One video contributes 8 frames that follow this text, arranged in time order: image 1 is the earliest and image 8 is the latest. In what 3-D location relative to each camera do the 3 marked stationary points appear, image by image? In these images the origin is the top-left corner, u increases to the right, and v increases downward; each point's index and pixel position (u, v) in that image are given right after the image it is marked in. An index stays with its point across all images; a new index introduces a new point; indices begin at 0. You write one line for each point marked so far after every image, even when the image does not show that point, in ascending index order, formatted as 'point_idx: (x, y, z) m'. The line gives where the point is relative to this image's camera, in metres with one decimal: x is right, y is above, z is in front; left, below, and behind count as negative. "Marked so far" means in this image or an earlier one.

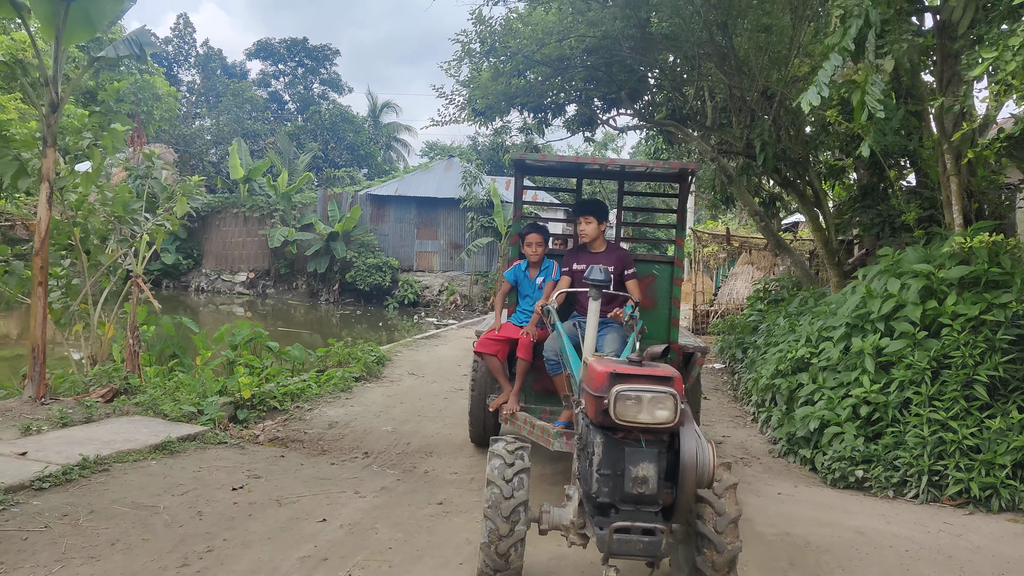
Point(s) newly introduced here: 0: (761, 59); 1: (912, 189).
0: (+2.1, +1.9, +8.0) m
1: (+3.1, +0.8, +7.4) m
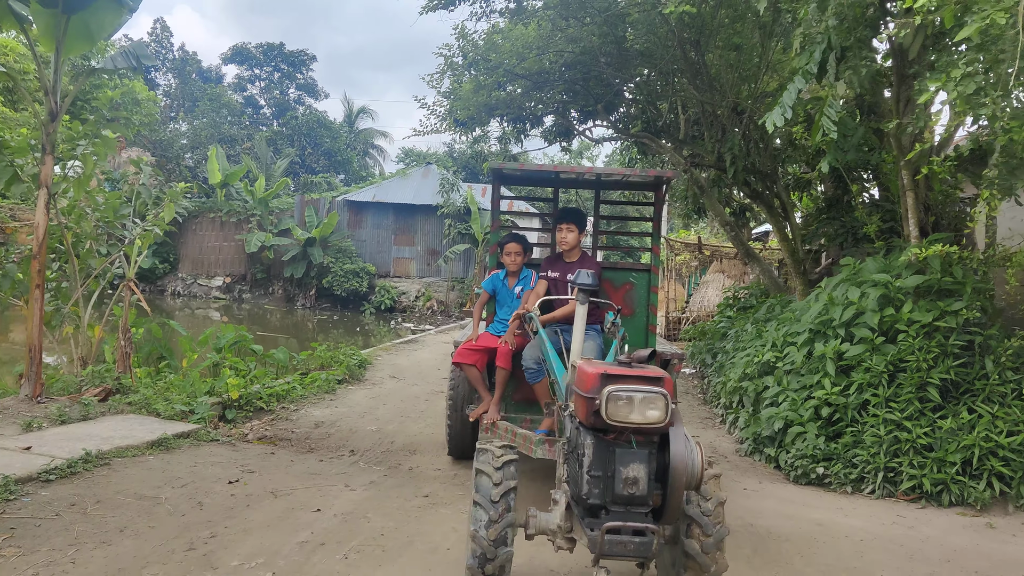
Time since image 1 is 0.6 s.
0: (+1.9, +1.9, +8.3) m
1: (+2.9, +0.7, +7.7) m
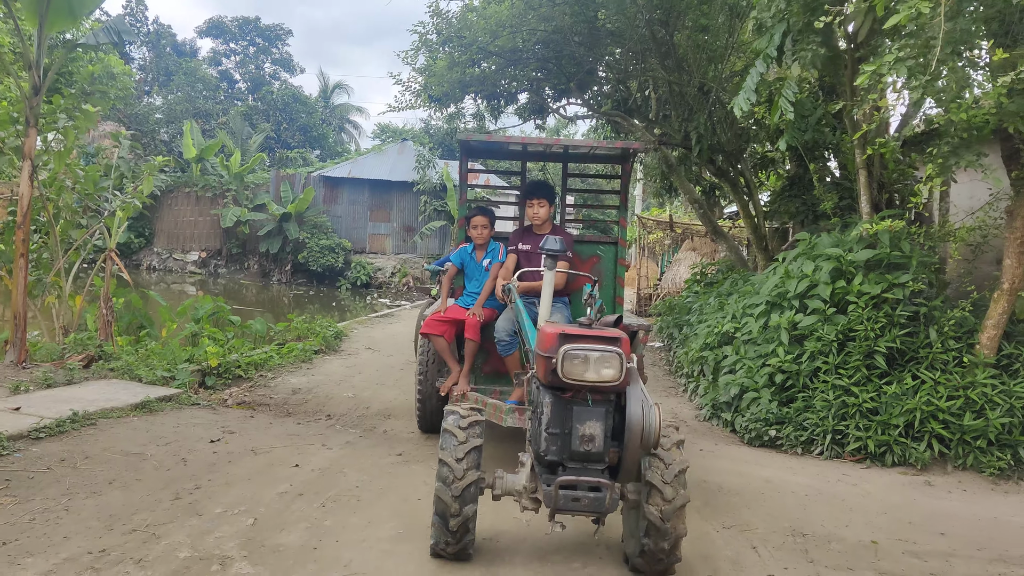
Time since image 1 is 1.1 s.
0: (+1.7, +2.1, +8.6) m
1: (+2.7, +0.9, +8.1) m
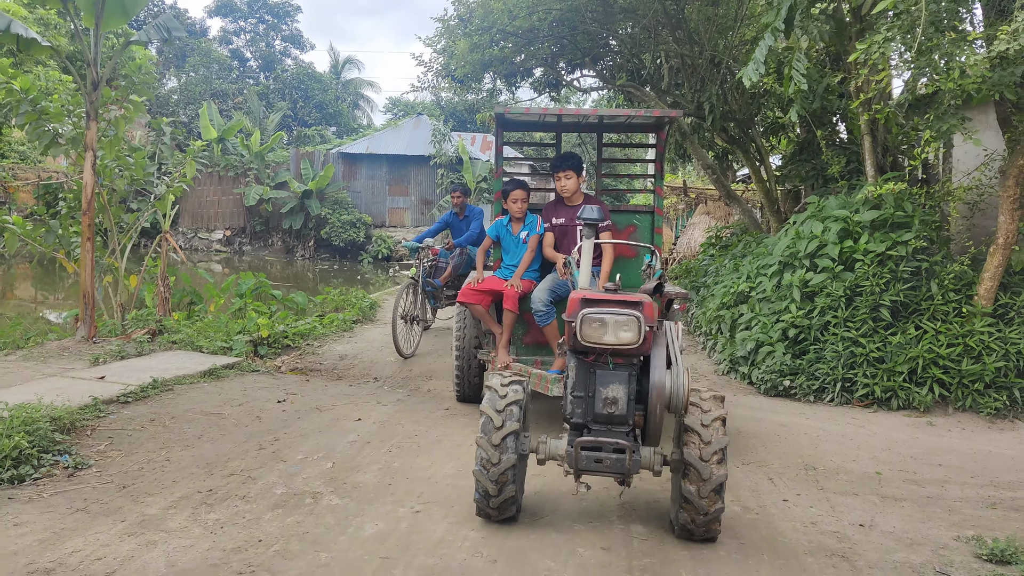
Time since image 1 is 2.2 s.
0: (+1.9, +2.4, +9.0) m
1: (+2.9, +1.3, +8.5) m
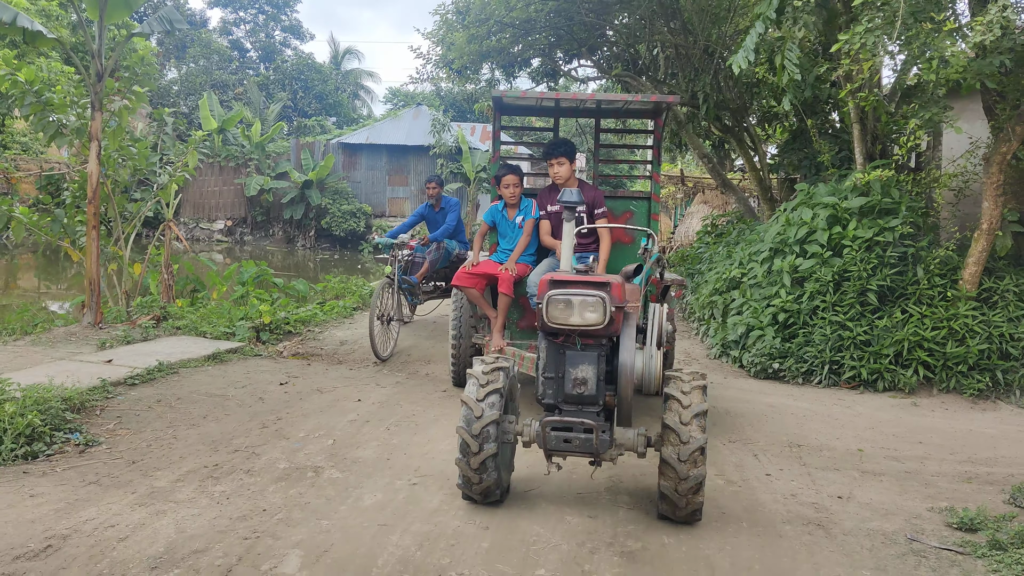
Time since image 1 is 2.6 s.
0: (+1.8, +2.6, +9.1) m
1: (+2.9, +1.4, +8.6) m
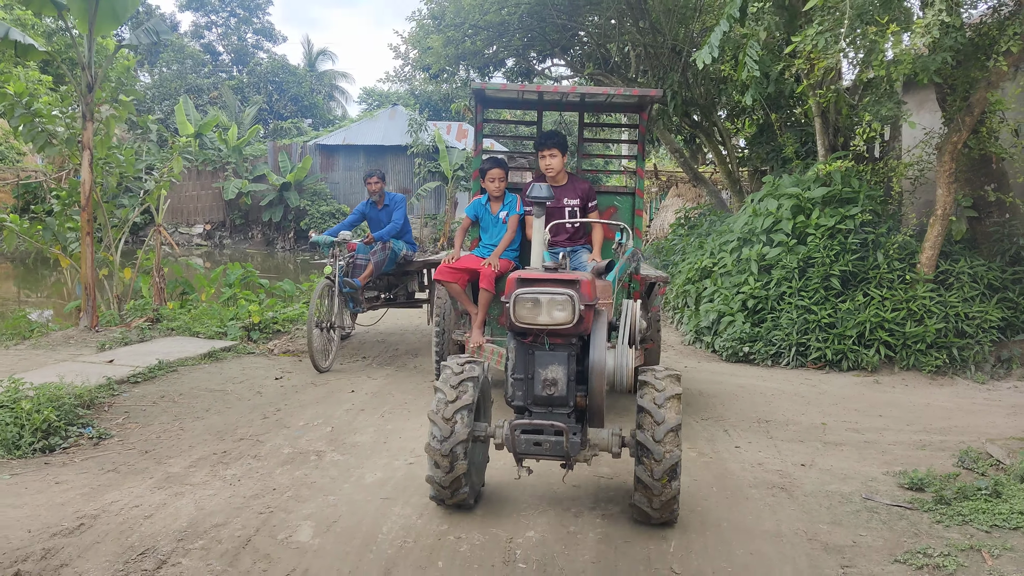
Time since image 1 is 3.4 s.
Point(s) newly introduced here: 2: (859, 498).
0: (+1.6, +2.7, +9.4) m
1: (+2.7, +1.5, +9.0) m
2: (+1.3, -0.8, +3.7) m
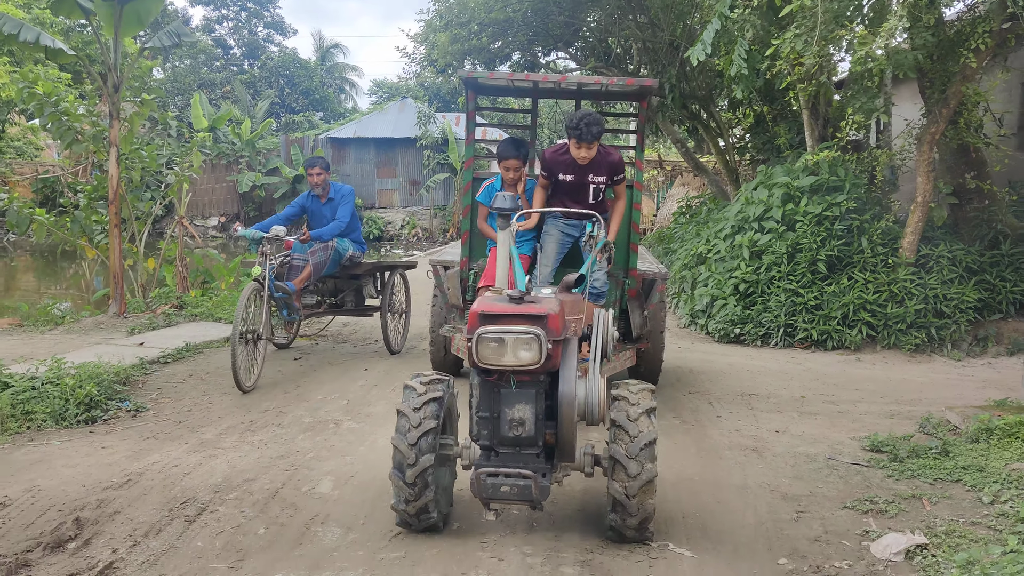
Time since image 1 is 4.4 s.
0: (+1.6, +2.8, +9.8) m
1: (+2.7, +1.7, +9.3) m
2: (+1.3, -0.7, +4.1) m
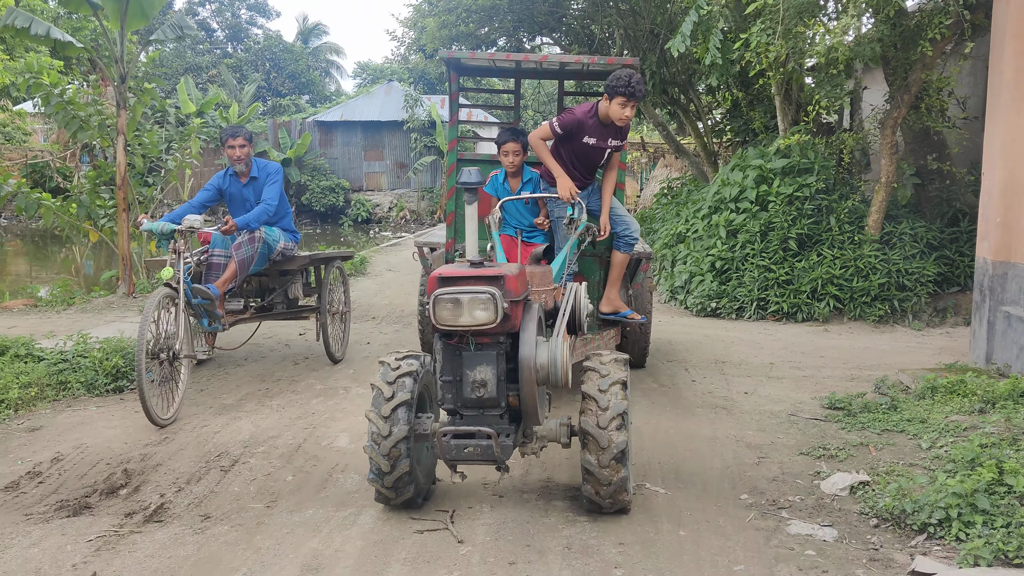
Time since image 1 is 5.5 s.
0: (+1.5, +3.0, +10.2) m
1: (+2.6, +1.9, +9.8) m
2: (+1.3, -0.6, +4.5) m
